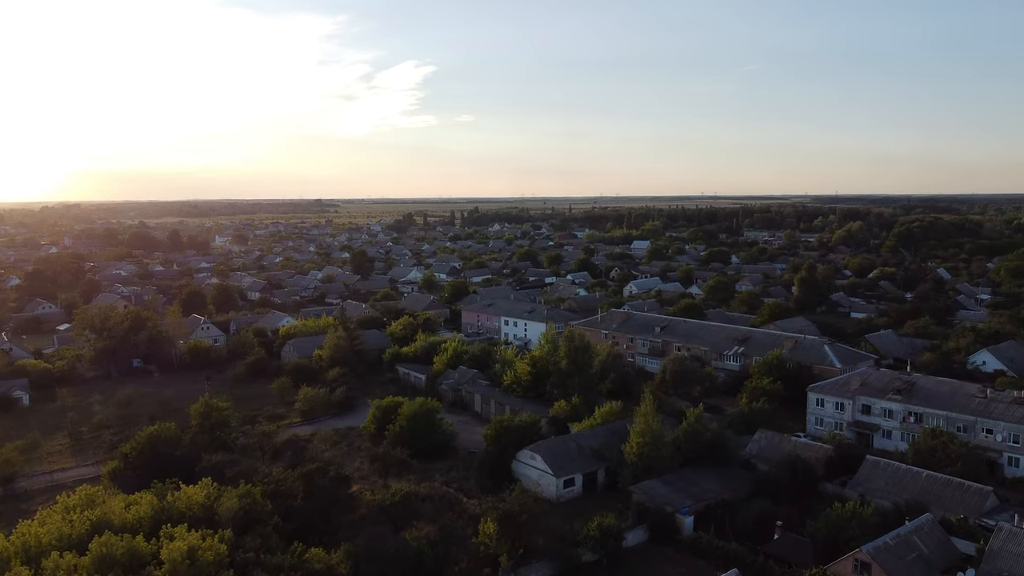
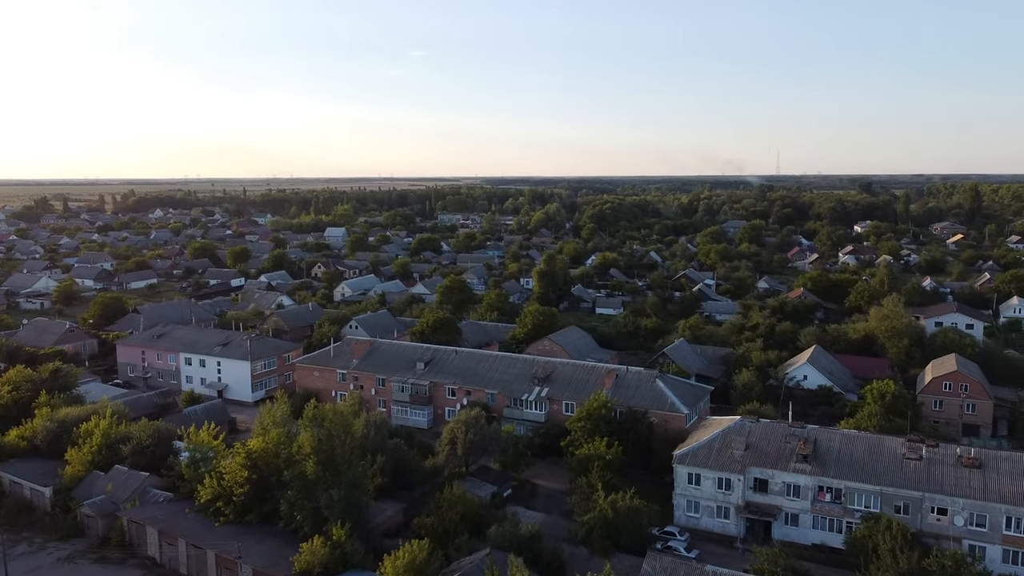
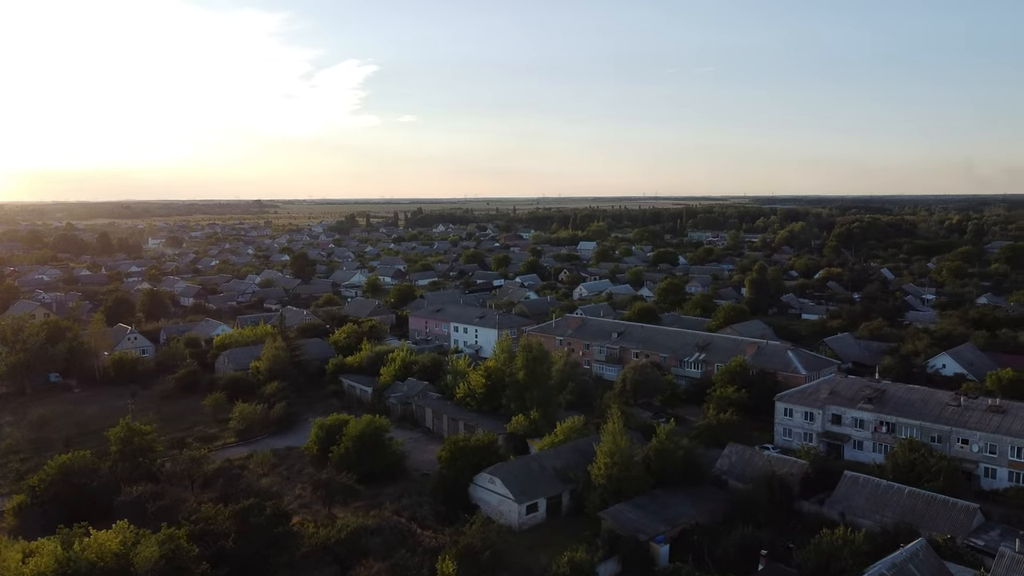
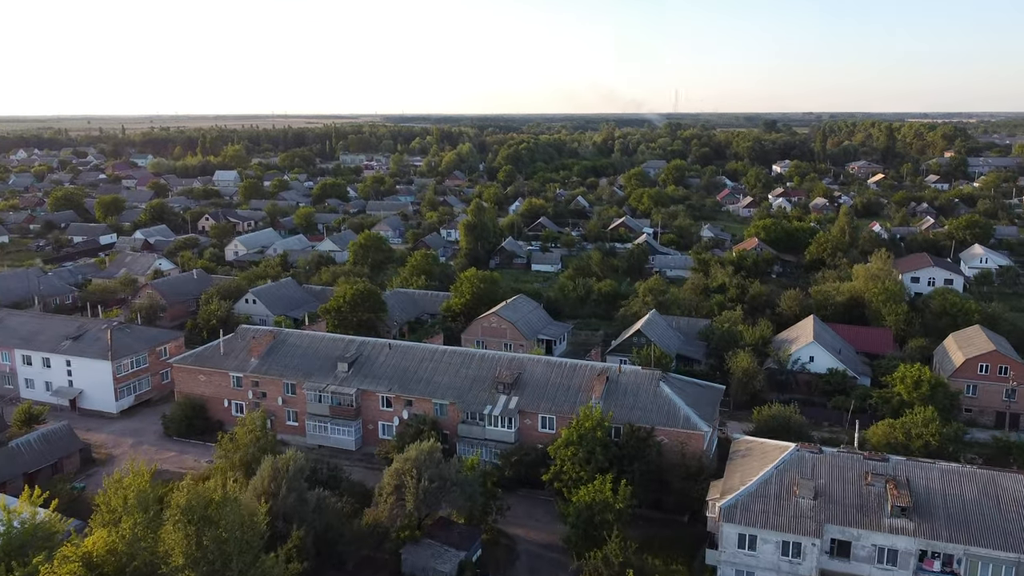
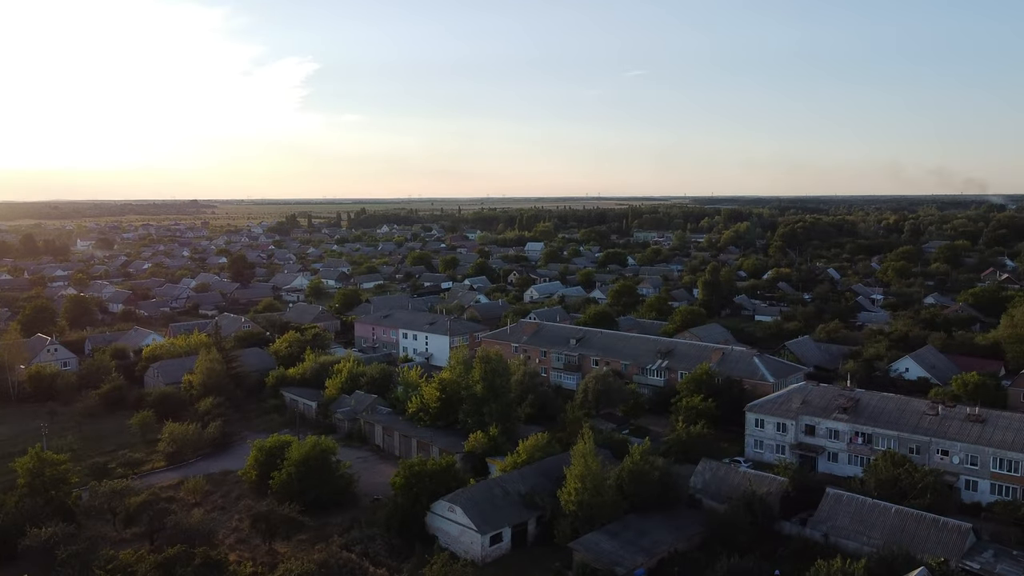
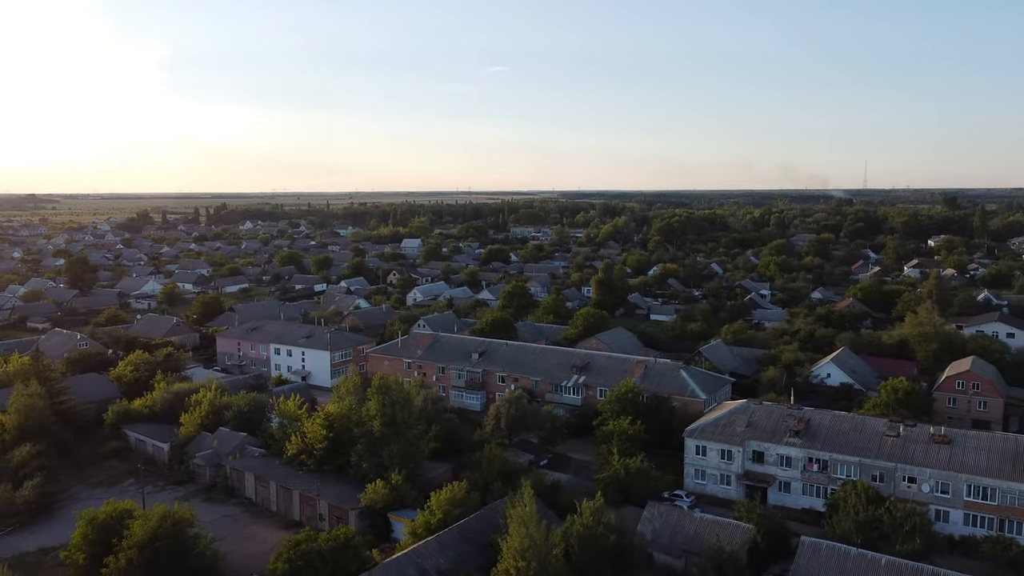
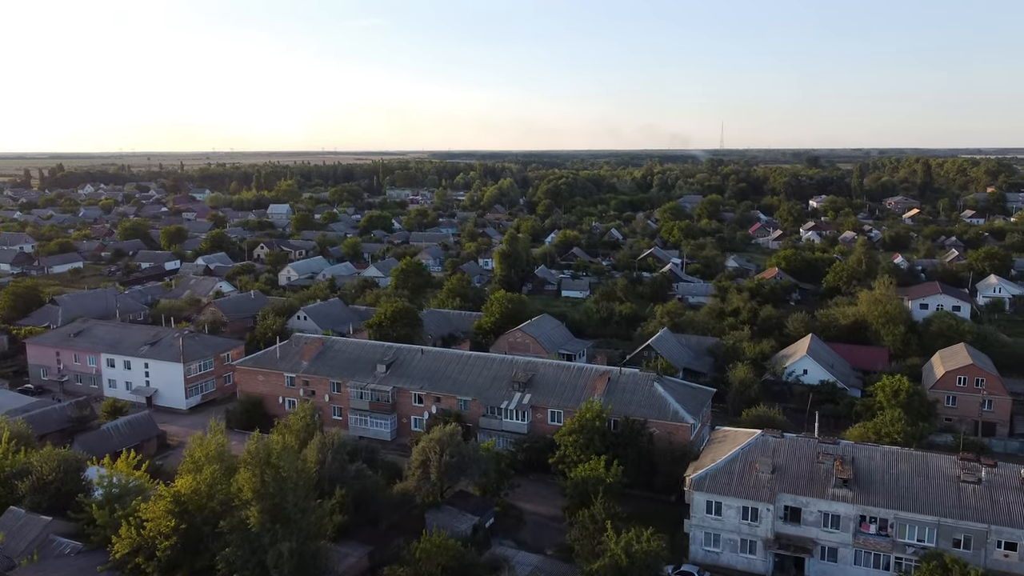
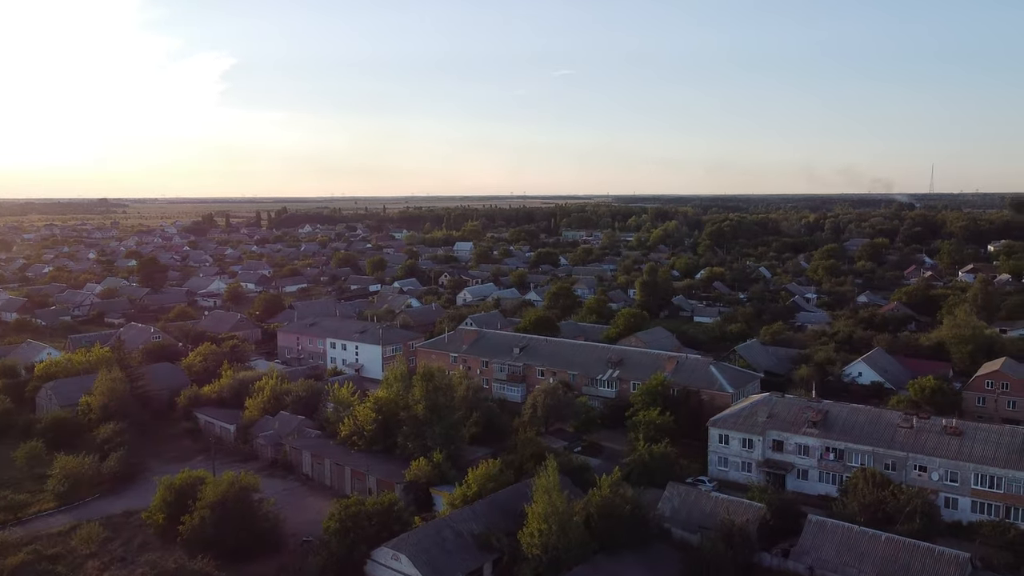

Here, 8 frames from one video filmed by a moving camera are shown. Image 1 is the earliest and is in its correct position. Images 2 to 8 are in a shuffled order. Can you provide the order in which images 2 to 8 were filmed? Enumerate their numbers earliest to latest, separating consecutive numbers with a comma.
3, 5, 8, 6, 2, 7, 4
